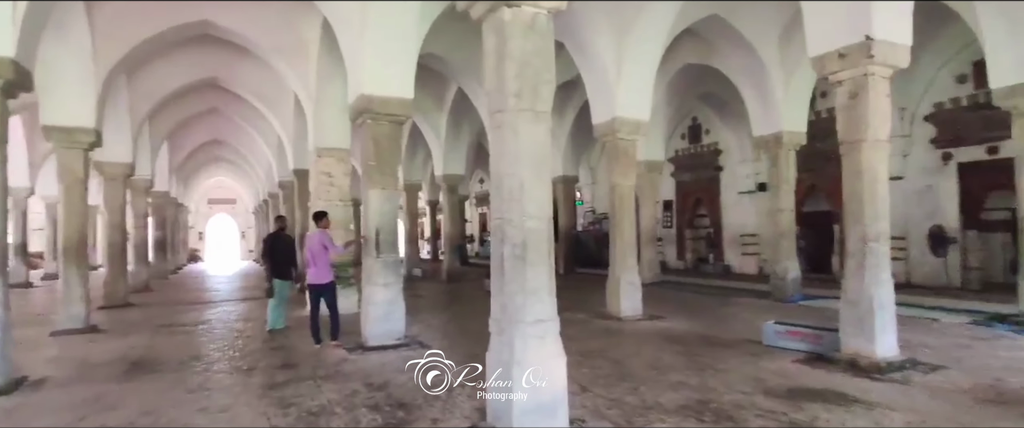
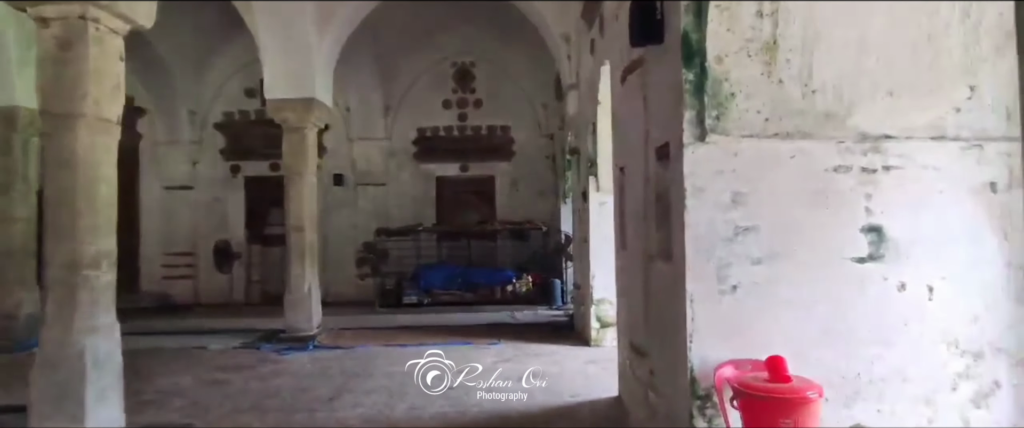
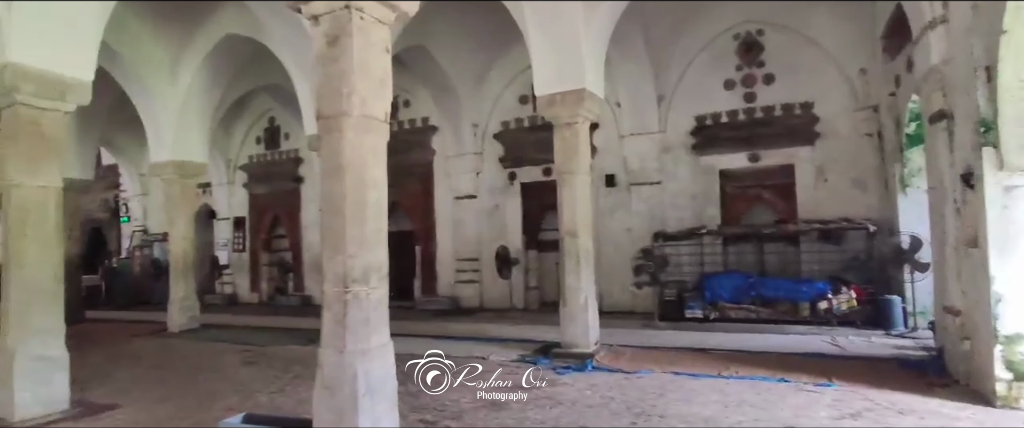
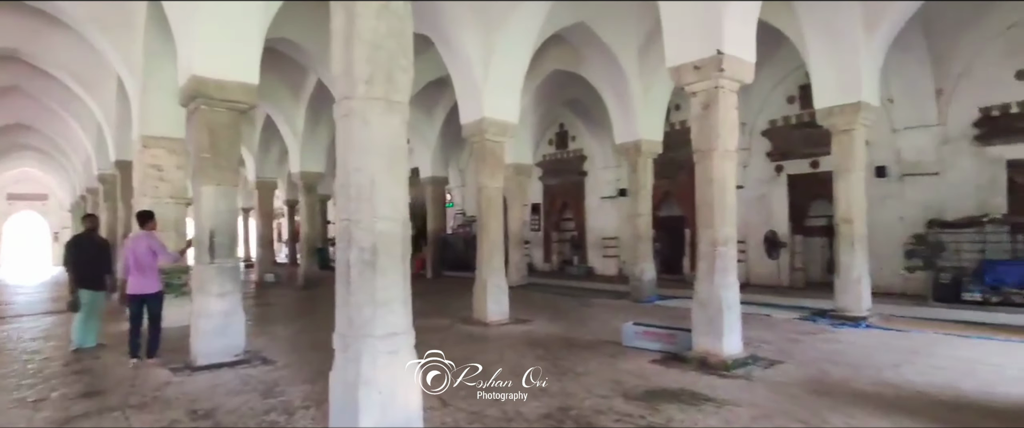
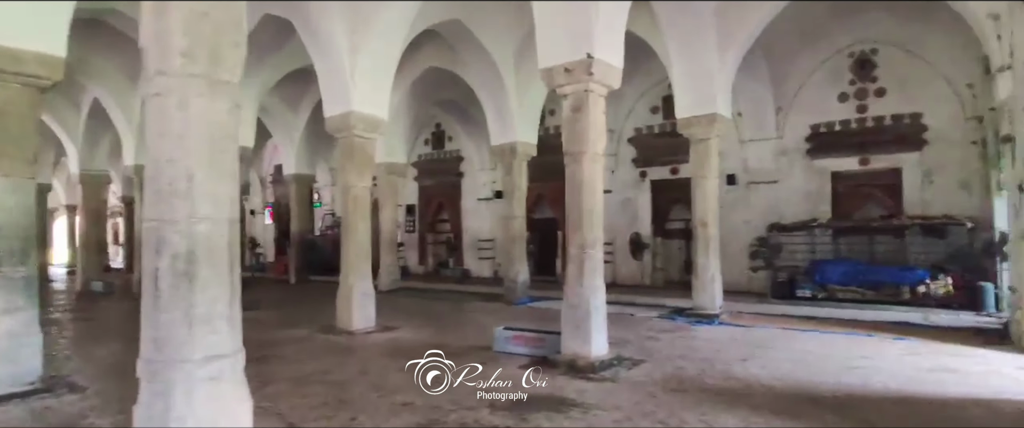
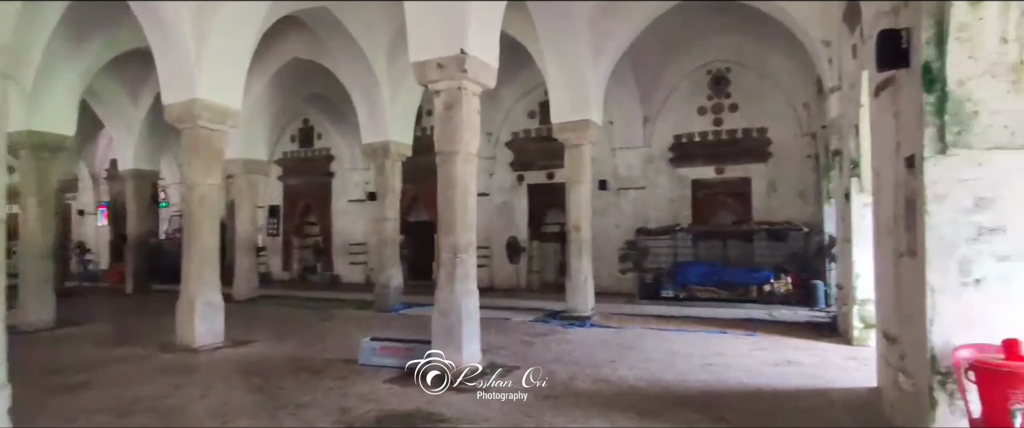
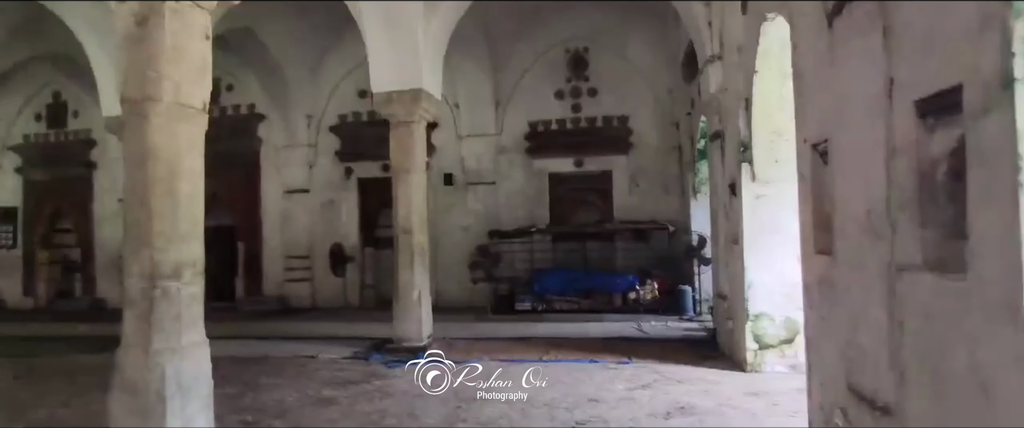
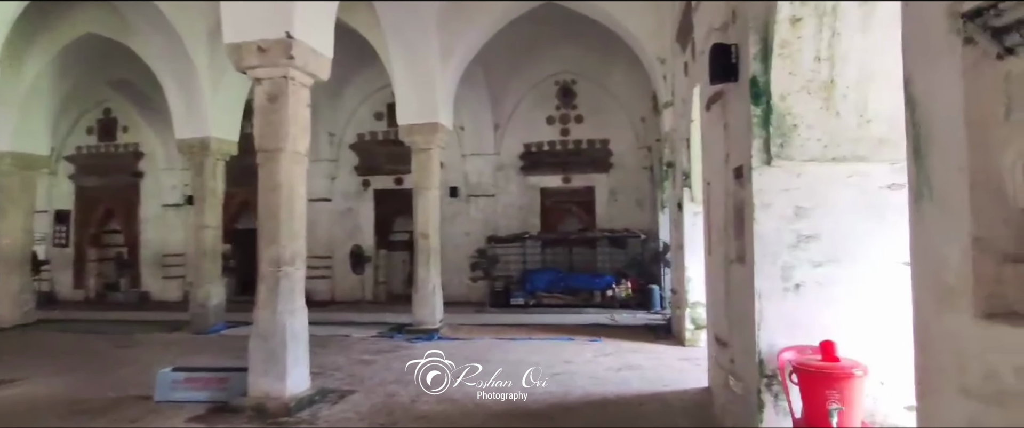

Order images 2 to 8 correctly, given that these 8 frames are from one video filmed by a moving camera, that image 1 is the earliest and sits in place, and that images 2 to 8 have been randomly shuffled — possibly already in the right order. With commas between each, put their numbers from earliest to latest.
4, 5, 6, 8, 2, 7, 3
